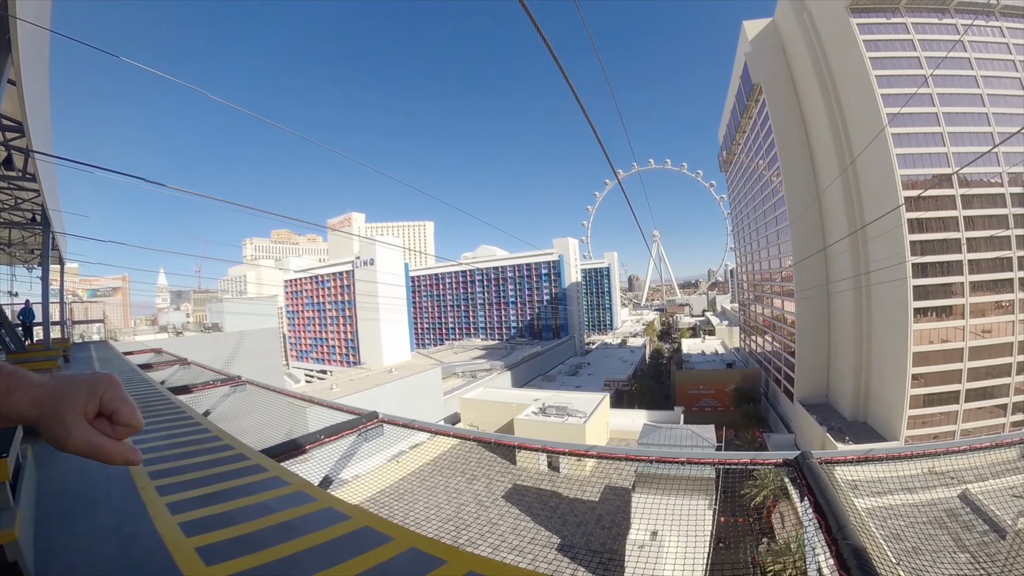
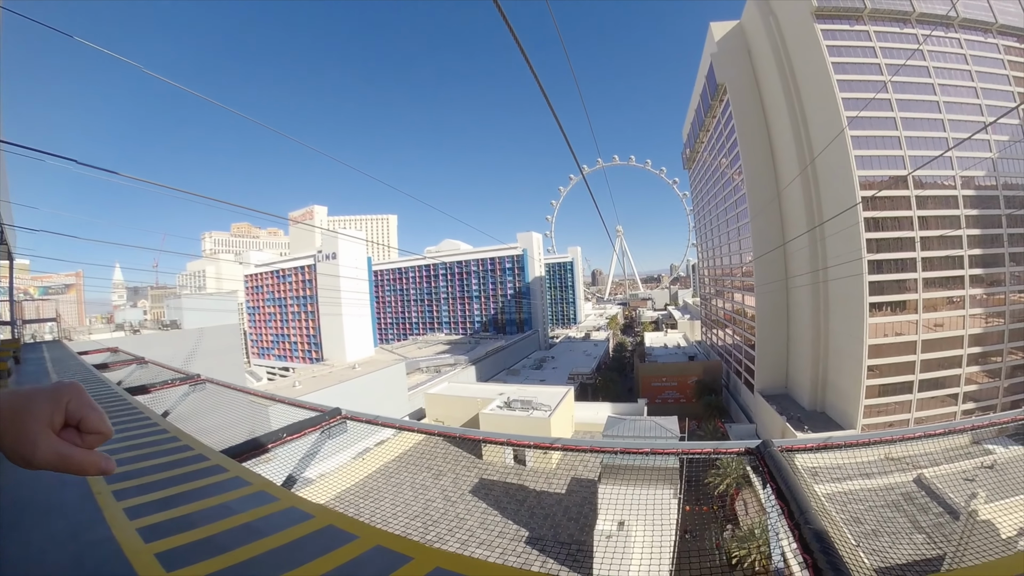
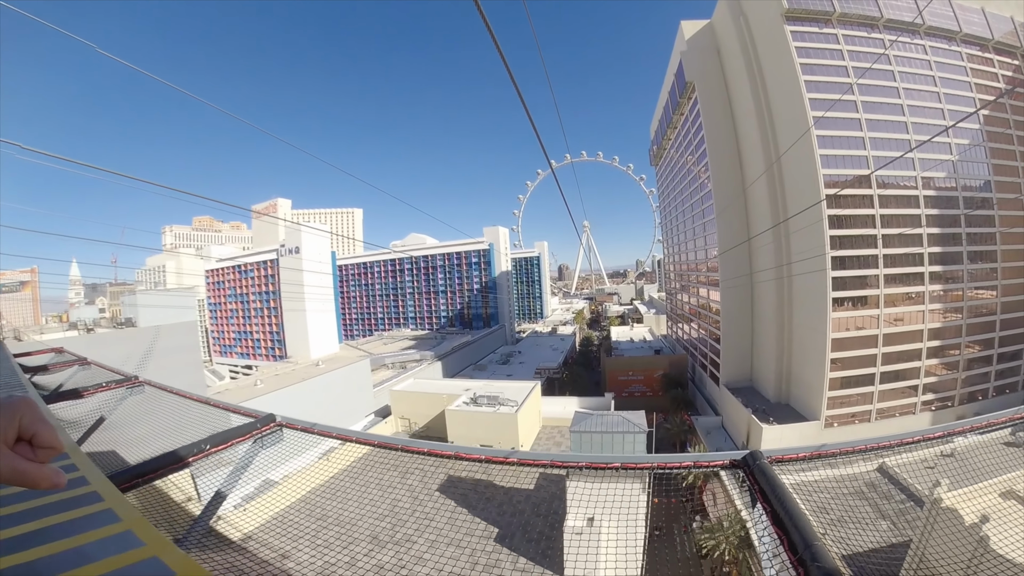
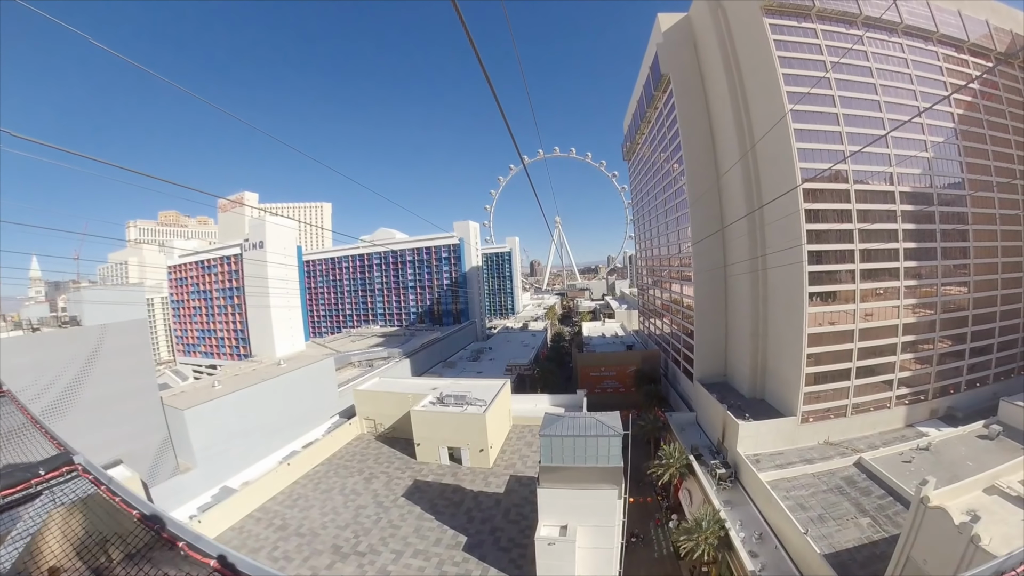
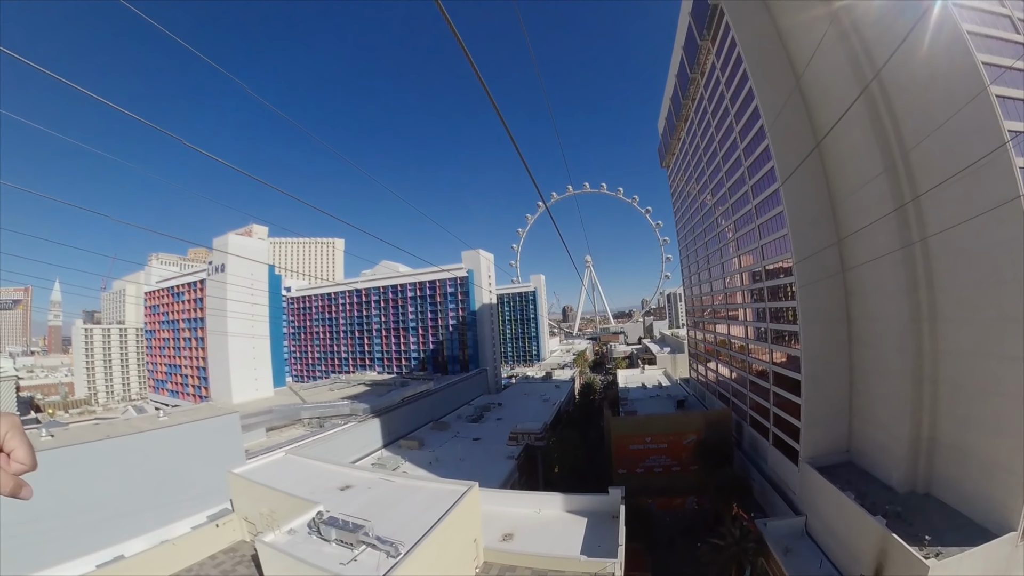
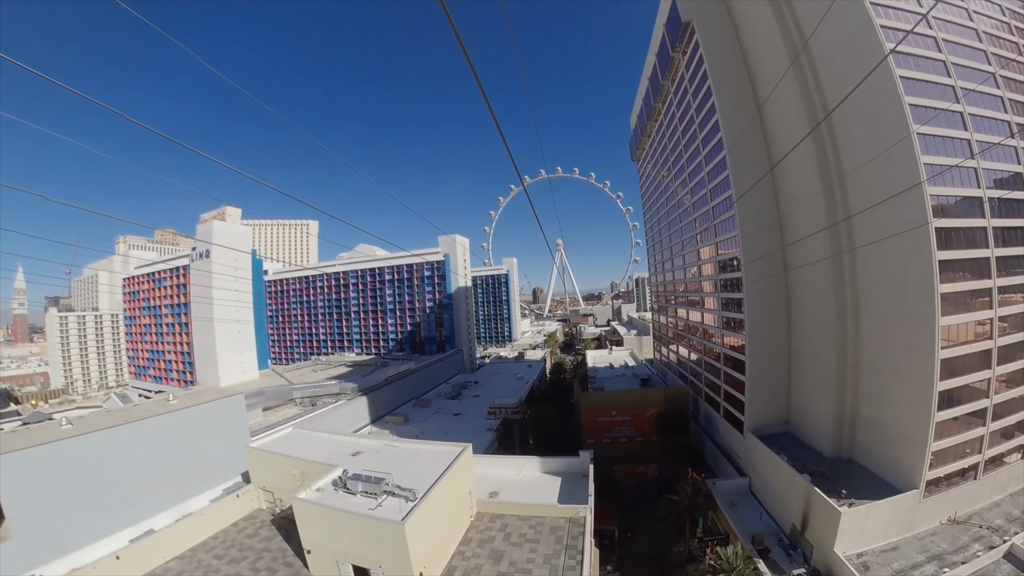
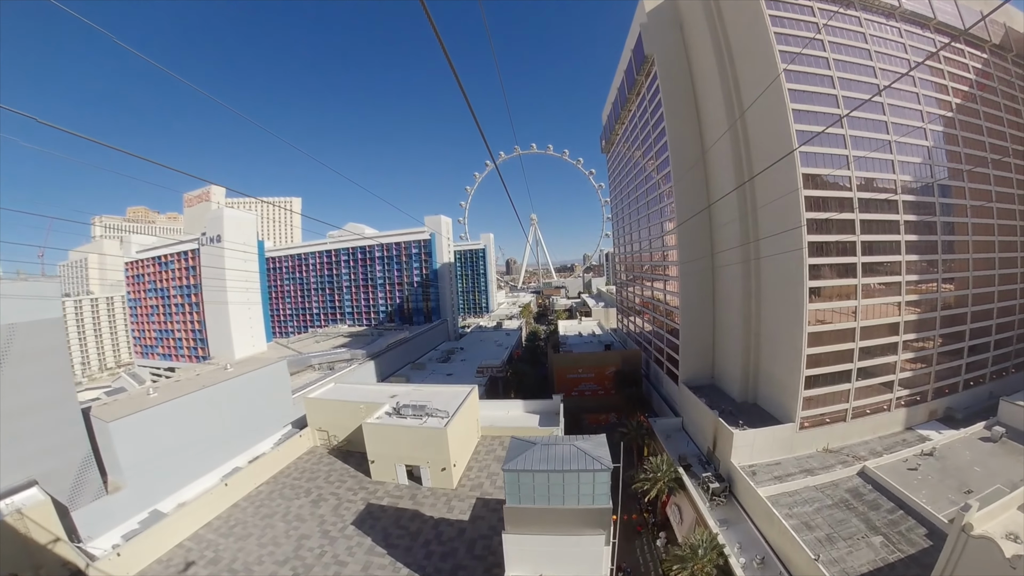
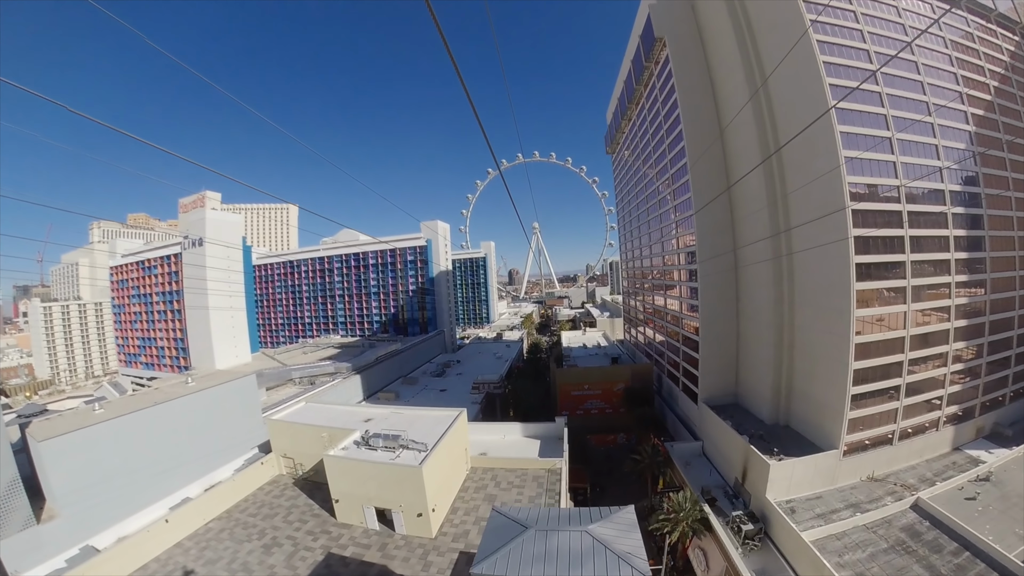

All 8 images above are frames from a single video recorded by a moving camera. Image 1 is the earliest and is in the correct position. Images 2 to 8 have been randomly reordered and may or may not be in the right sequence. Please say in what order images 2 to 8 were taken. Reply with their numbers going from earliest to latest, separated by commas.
2, 3, 4, 7, 8, 6, 5
